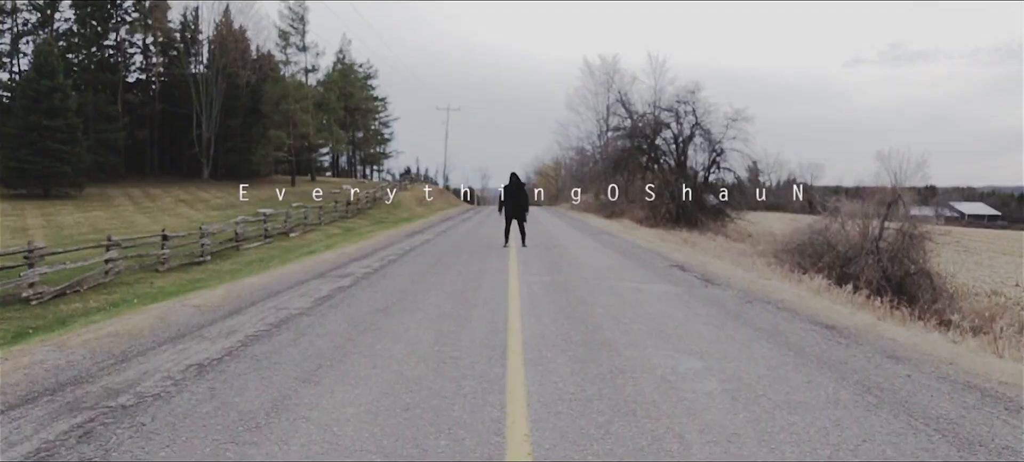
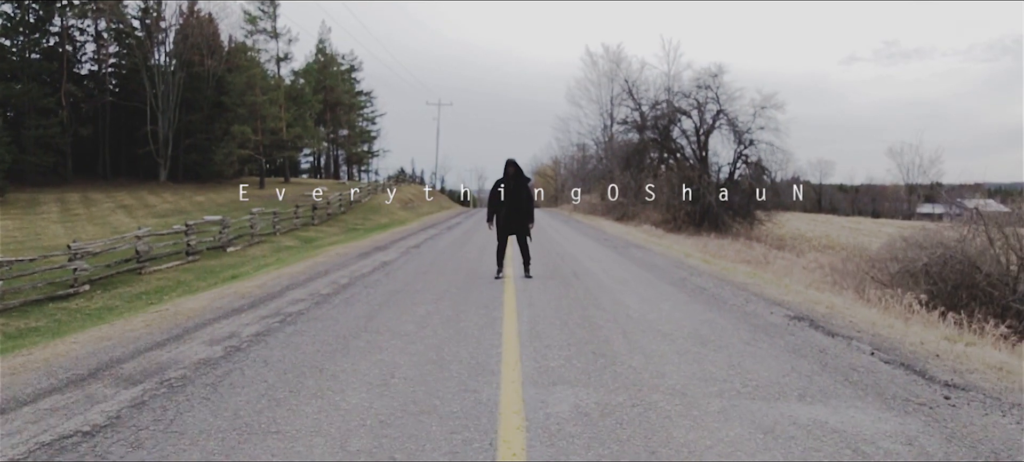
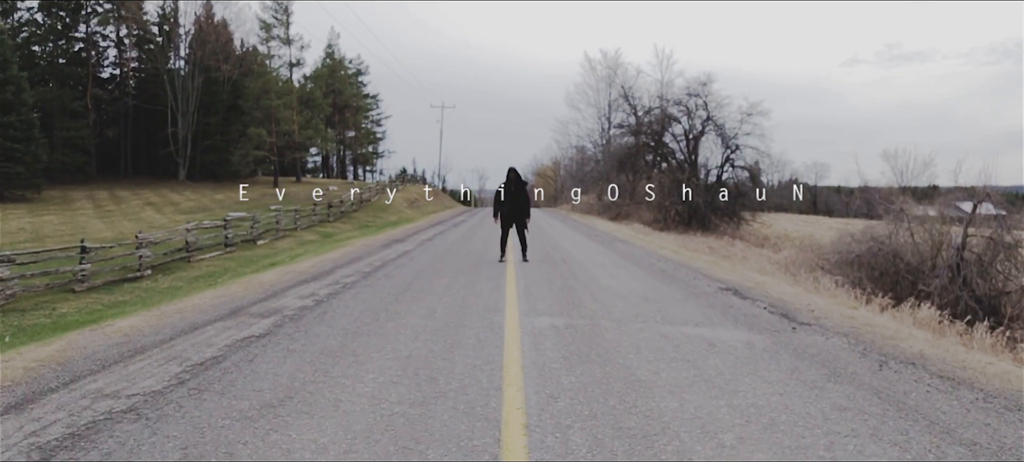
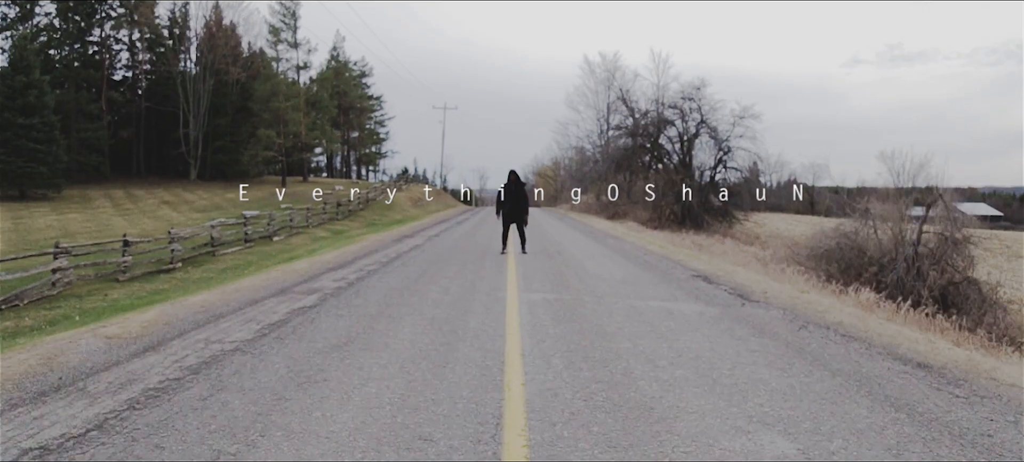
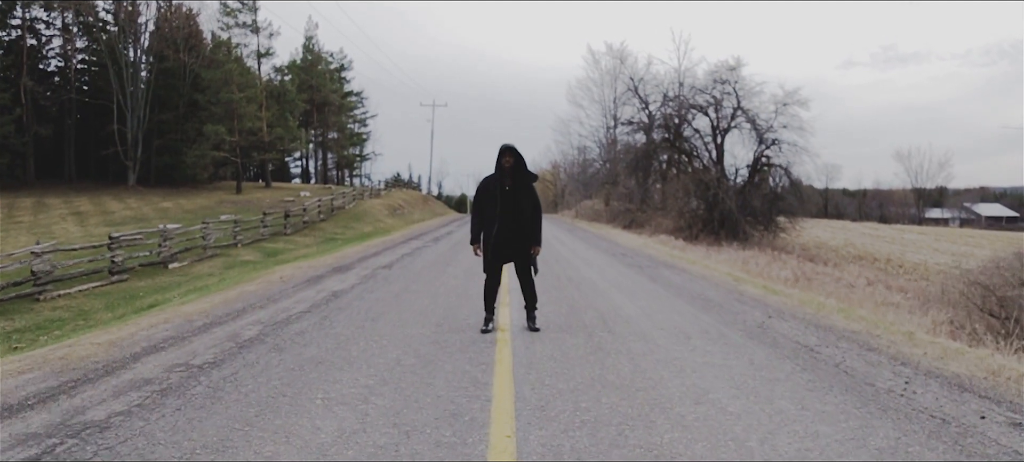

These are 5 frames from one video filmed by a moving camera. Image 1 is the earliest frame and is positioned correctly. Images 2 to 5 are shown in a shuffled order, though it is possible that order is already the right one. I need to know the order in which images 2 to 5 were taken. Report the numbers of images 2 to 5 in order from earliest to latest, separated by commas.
4, 3, 2, 5
